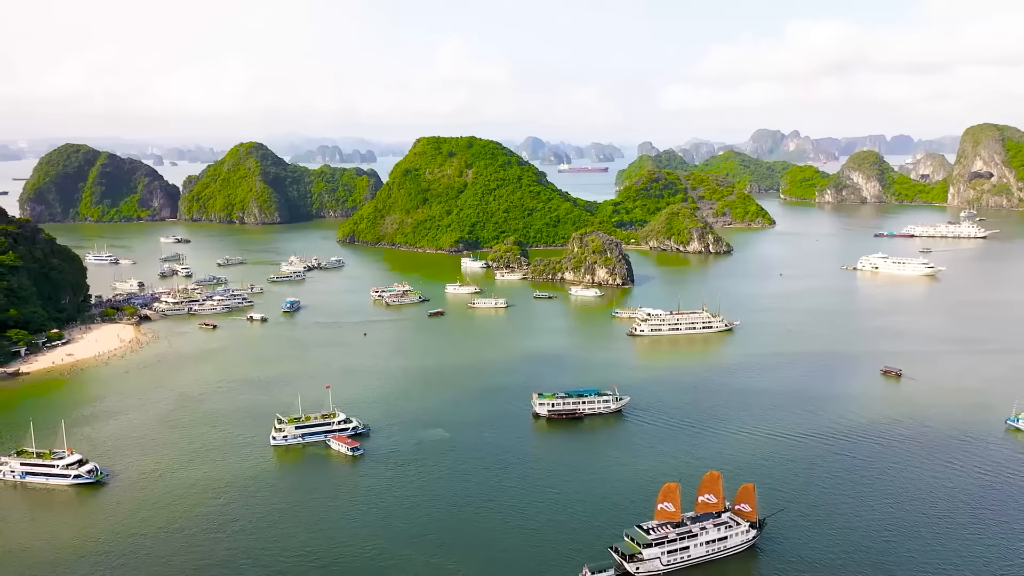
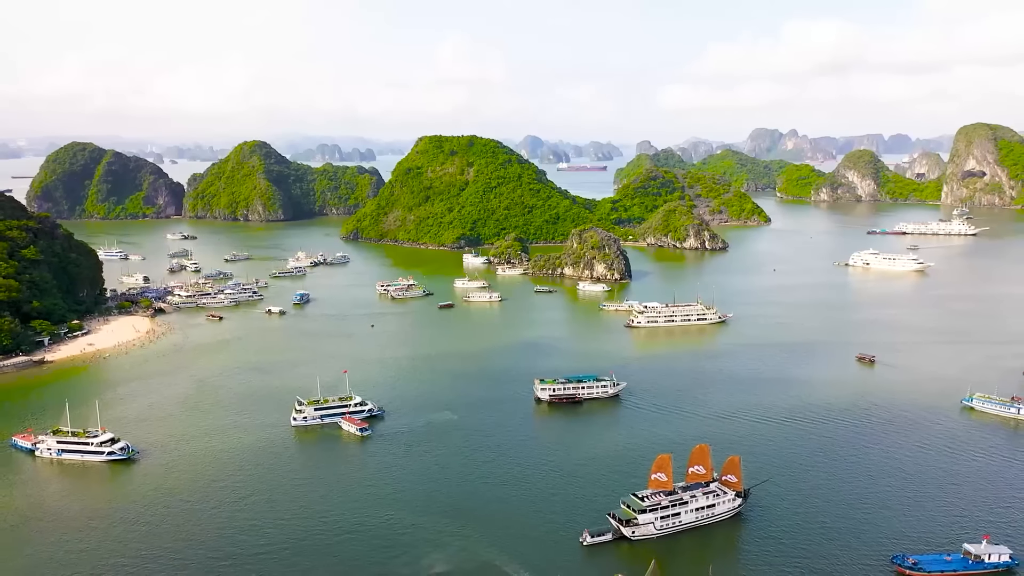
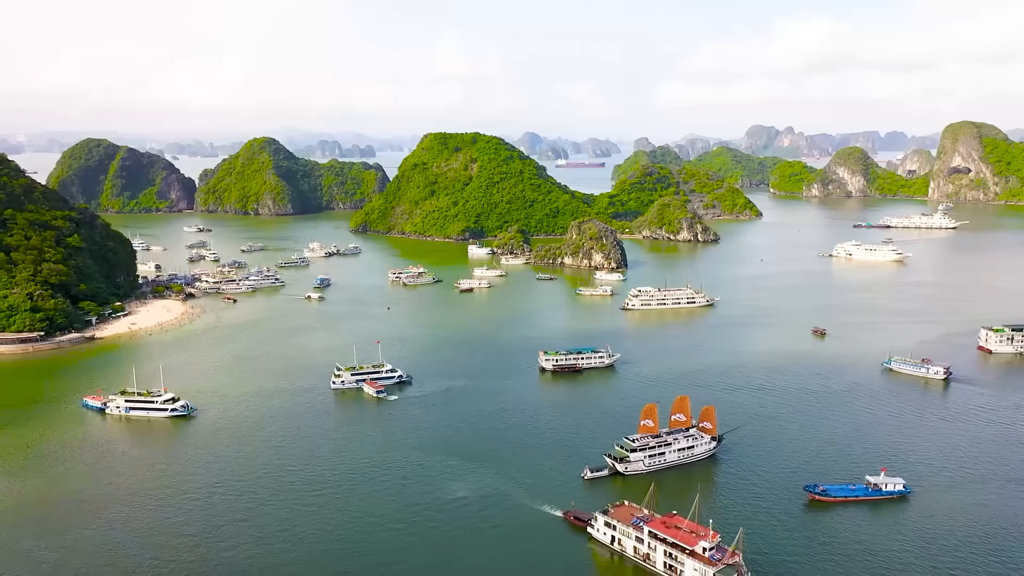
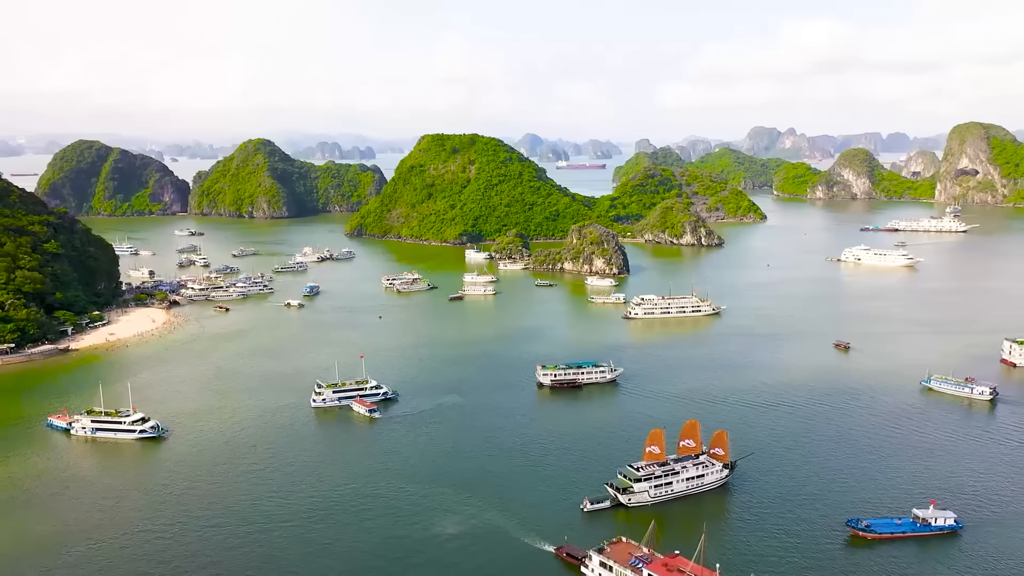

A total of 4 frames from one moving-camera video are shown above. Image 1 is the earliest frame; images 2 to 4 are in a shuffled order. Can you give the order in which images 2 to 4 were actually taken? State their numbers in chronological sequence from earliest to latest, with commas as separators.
2, 4, 3
